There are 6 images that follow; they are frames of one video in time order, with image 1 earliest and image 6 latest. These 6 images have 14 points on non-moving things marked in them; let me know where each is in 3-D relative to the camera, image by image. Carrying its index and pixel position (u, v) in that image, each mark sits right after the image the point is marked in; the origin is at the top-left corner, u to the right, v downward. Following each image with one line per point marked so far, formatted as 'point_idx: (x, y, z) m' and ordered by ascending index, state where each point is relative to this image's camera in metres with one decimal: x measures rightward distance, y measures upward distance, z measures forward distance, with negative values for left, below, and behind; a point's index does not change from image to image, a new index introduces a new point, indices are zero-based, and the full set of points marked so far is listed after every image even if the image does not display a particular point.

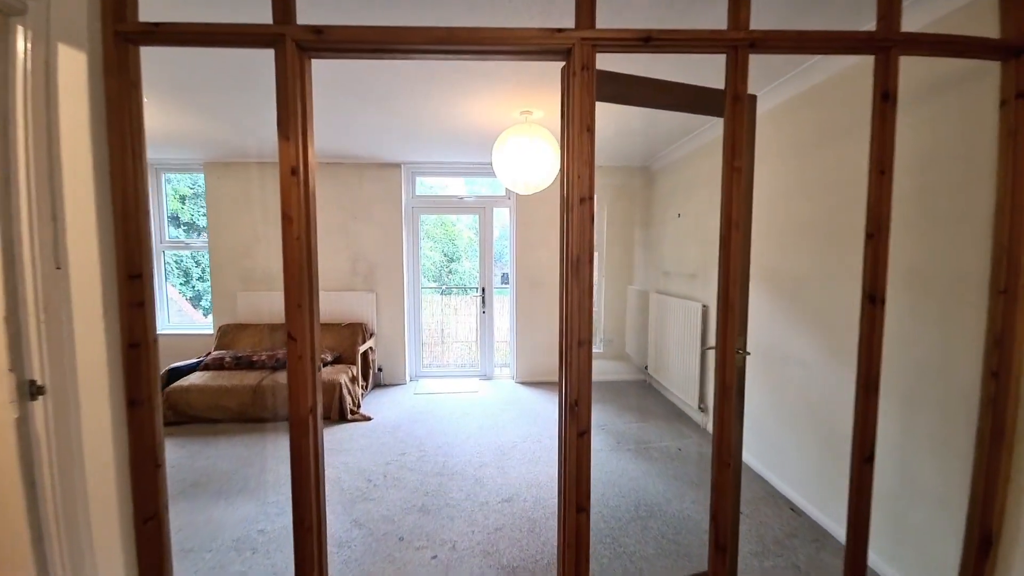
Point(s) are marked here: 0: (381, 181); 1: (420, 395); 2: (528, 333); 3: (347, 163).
0: (-1.4, +1.1, +4.3) m
1: (-0.9, -1.1, +4.1) m
2: (+0.2, -0.5, +4.5) m
3: (-1.7, +1.3, +4.3) m
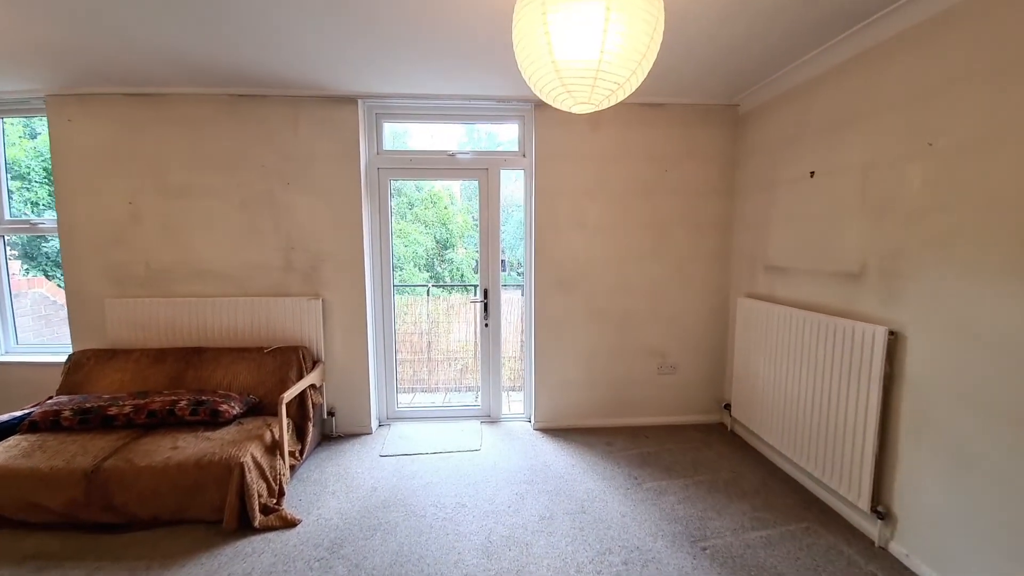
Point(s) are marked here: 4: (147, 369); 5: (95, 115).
0: (-1.2, +1.1, +2.8) m
1: (-0.8, -1.1, +2.6) m
2: (+0.3, -0.5, +3.0) m
3: (-1.6, +1.3, +2.7) m
4: (-2.2, -0.5, +2.5) m
5: (-2.7, +1.1, +2.7) m
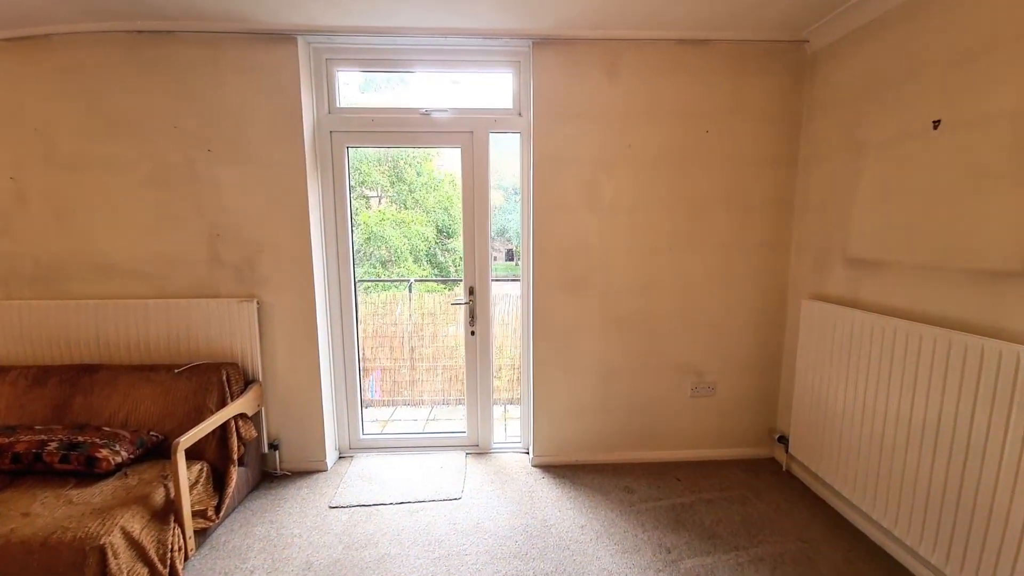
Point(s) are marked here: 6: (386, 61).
0: (-1.3, +1.1, +2.1) m
1: (-0.8, -1.1, +2.0) m
2: (+0.3, -0.5, +2.3) m
3: (-1.6, +1.3, +2.0) m
4: (-2.3, -0.5, +1.9) m
5: (-2.8, +1.1, +2.0) m
6: (-0.7, +1.2, +2.3) m
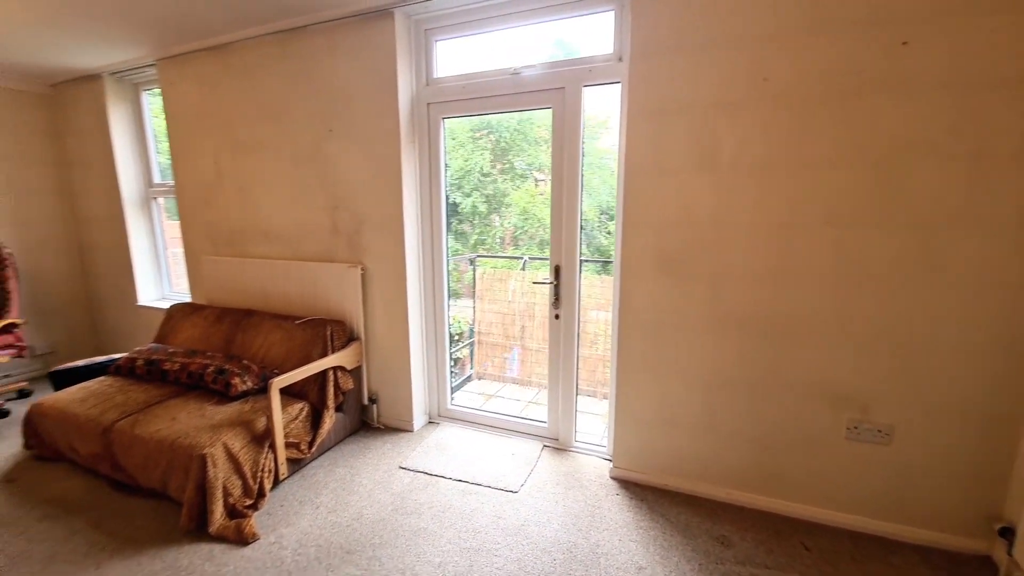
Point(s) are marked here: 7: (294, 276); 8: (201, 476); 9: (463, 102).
0: (-0.8, +1.3, +2.2) m
1: (-0.5, -0.9, +2.1) m
2: (+0.6, -0.4, +1.9) m
3: (-1.1, +1.5, +2.3) m
4: (-1.9, -0.3, +2.6) m
5: (-2.2, +1.4, +2.8) m
6: (-0.2, +1.4, +2.1) m
7: (-1.4, +0.1, +2.6) m
8: (-1.3, -0.8, +1.7) m
9: (-0.3, +1.0, +2.2) m
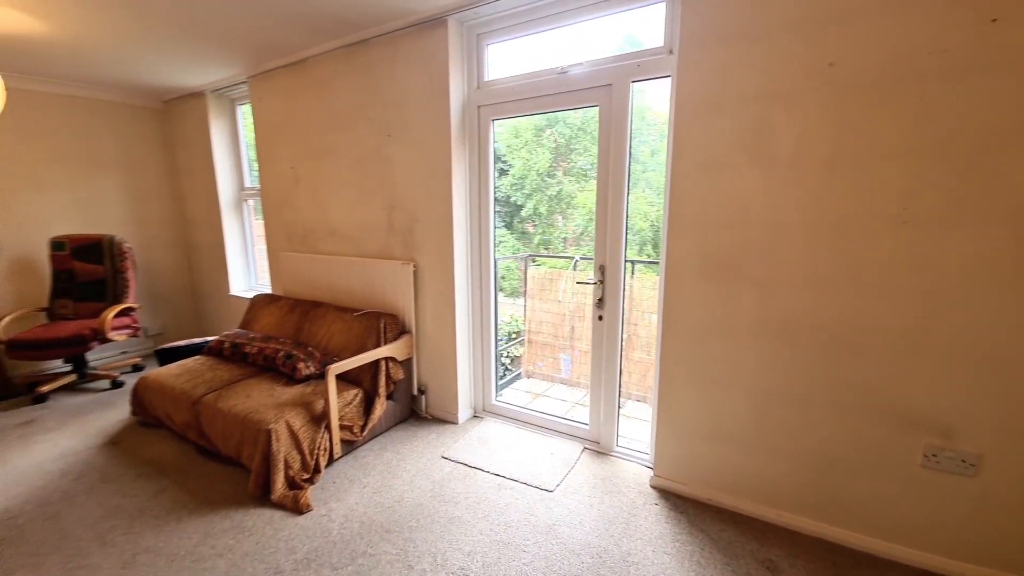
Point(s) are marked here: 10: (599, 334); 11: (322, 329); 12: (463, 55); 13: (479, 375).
0: (-0.5, +1.3, +2.3) m
1: (-0.4, -0.9, +2.2) m
2: (+0.8, -0.4, +1.8) m
3: (-0.8, +1.5, +2.5) m
4: (-1.6, -0.2, +2.8) m
5: (-1.8, +1.5, +3.1) m
6: (+0.1, +1.4, +2.2) m
7: (-1.1, +0.1, +2.8) m
8: (-1.1, -0.7, +1.9) m
9: (0.0, +1.0, +2.3) m
10: (+0.5, -0.2, +2.2) m
11: (-1.2, -0.3, +2.6) m
12: (-0.3, +1.3, +2.3) m
13: (-0.2, -0.6, +2.7) m
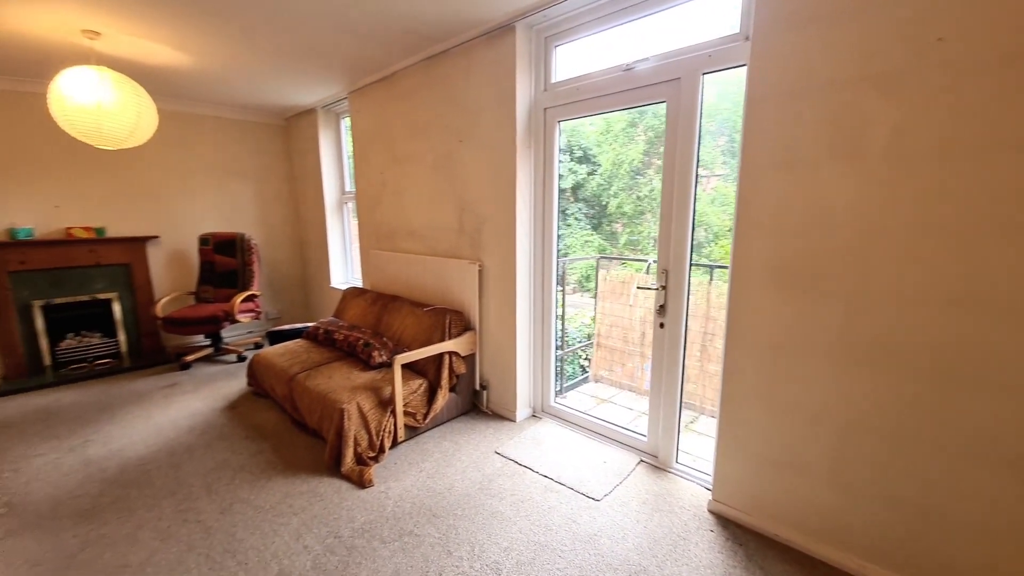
0: (-0.1, +1.3, +2.4) m
1: (-0.1, -0.9, +2.2) m
2: (+1.0, -0.5, +1.7) m
3: (-0.4, +1.5, +2.6) m
4: (-1.1, -0.2, +3.1) m
5: (-1.2, +1.5, +3.4) m
6: (+0.4, +1.4, +2.1) m
7: (-0.6, +0.1, +3.0) m
8: (-0.9, -0.7, +2.1) m
9: (+0.4, +1.0, +2.2) m
10: (+0.8, -0.3, +2.1) m
11: (-0.8, -0.2, +2.8) m
12: (+0.1, +1.3, +2.4) m
13: (+0.2, -0.6, +2.7) m
